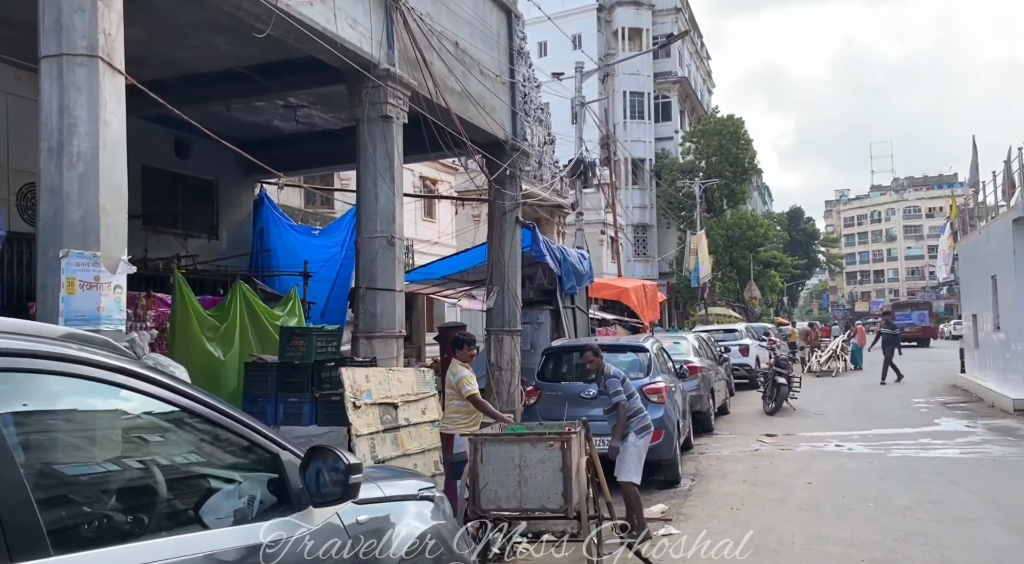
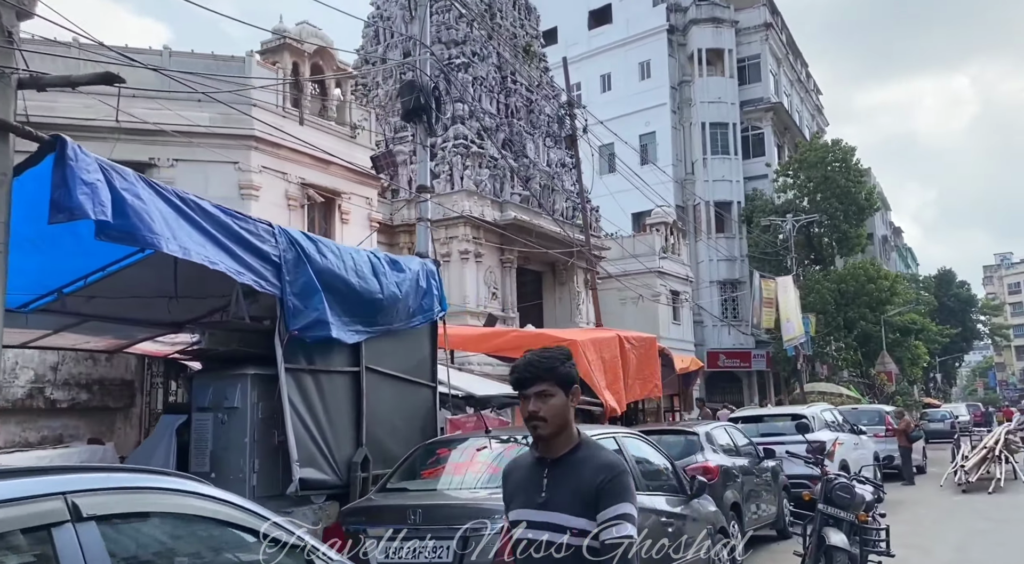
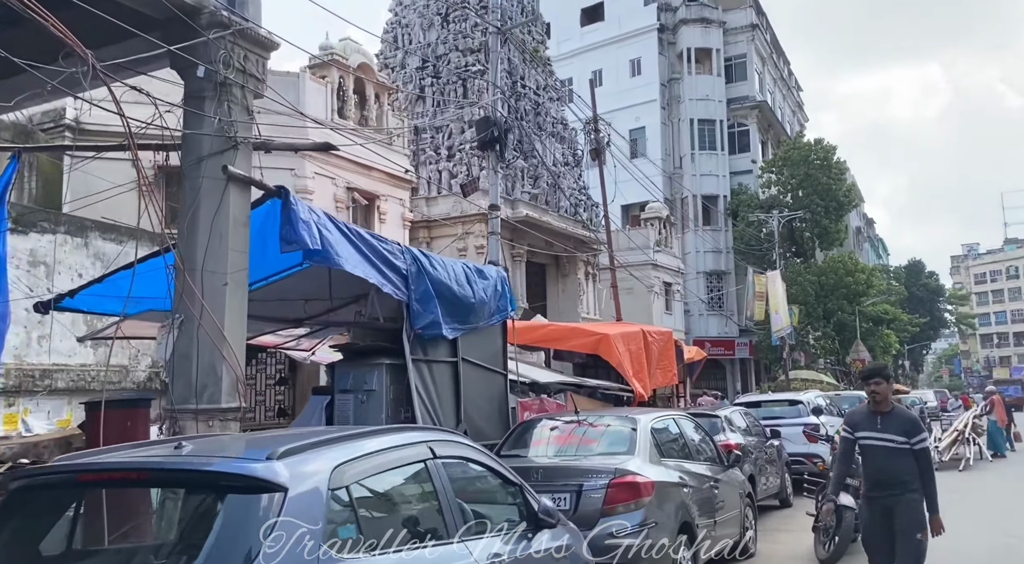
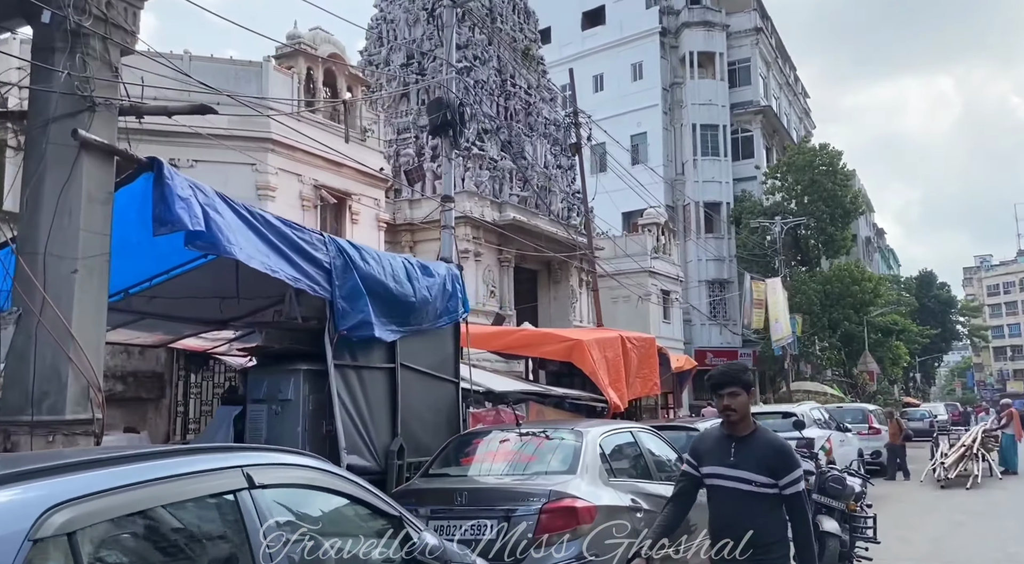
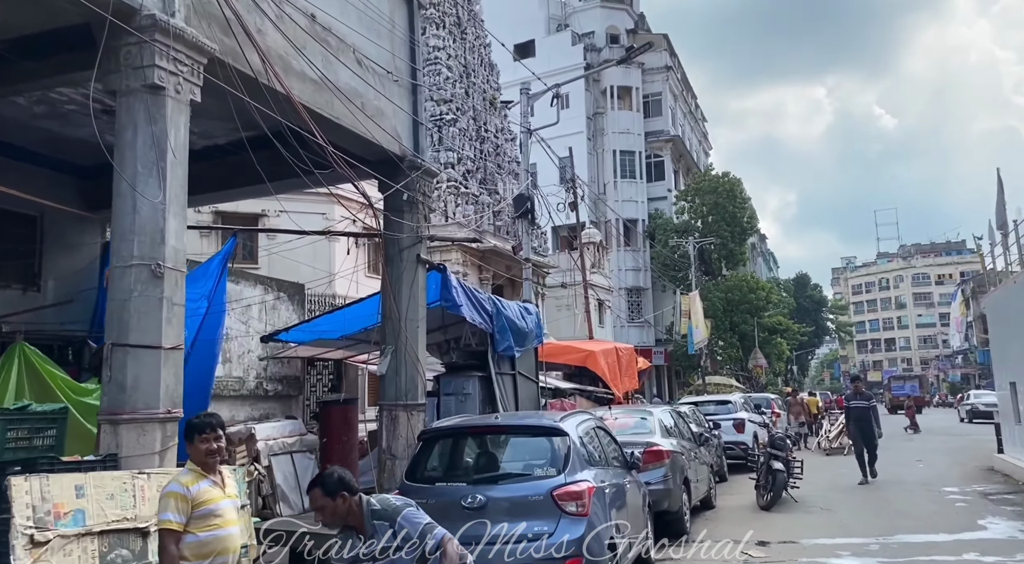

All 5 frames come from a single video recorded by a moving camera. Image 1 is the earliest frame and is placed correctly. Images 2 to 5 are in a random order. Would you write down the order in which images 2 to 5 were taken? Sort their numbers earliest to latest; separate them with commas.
5, 3, 4, 2
